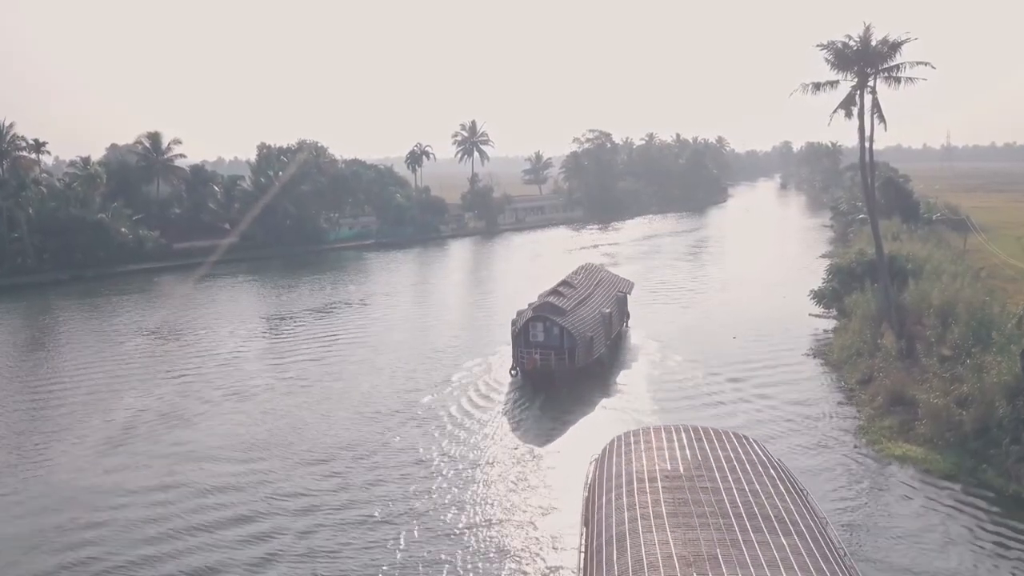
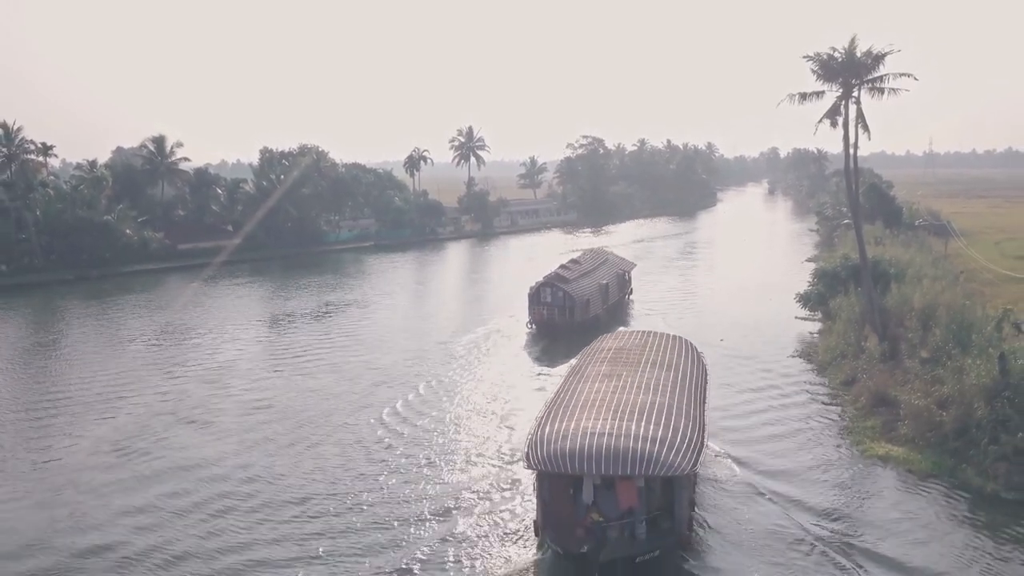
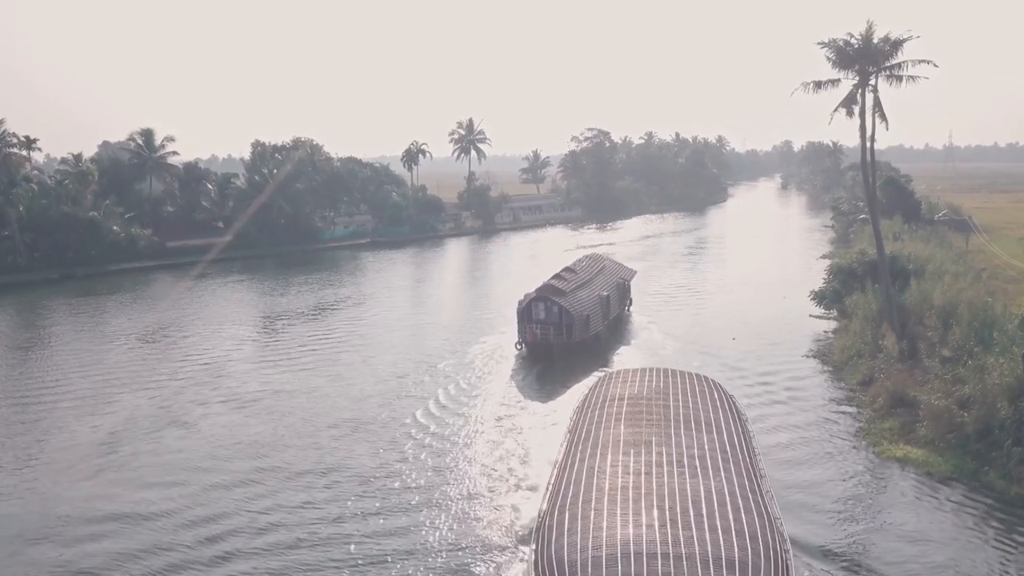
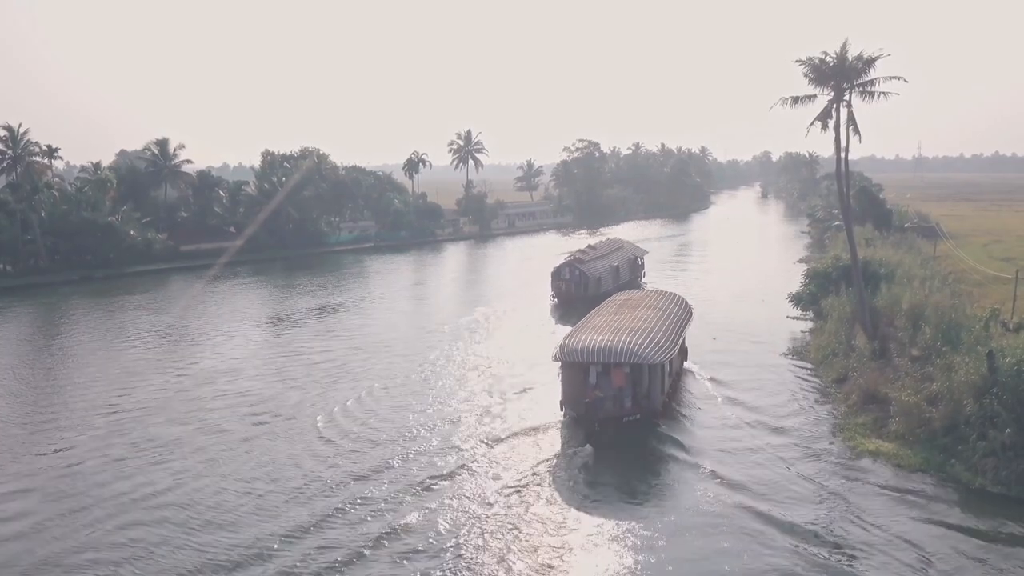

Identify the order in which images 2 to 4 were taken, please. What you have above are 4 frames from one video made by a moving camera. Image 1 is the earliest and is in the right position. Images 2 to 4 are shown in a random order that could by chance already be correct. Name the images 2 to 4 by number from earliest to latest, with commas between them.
3, 2, 4
